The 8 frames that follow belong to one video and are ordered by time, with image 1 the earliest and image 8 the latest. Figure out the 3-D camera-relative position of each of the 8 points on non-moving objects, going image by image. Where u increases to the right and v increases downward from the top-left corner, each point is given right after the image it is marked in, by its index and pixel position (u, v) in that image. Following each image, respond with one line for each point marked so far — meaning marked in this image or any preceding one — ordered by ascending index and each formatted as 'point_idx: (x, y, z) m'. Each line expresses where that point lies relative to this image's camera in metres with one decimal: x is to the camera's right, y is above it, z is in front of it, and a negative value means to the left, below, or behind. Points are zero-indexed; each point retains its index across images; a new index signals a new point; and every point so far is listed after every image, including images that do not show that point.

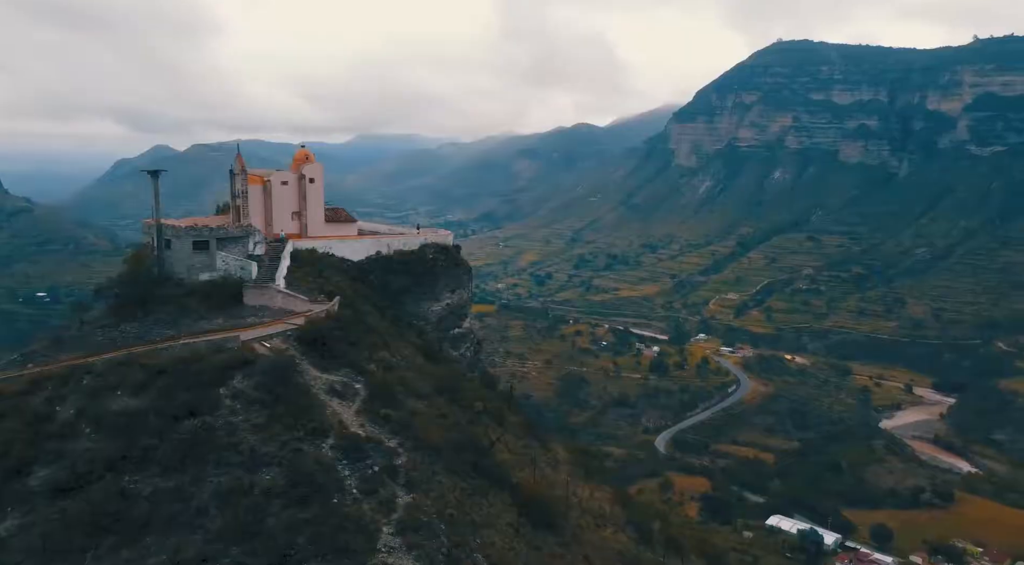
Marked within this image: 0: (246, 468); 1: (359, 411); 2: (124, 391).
0: (-5.2, -3.6, +16.3) m
1: (-3.3, -2.8, +18.0) m
2: (-8.5, -2.4, +18.0) m
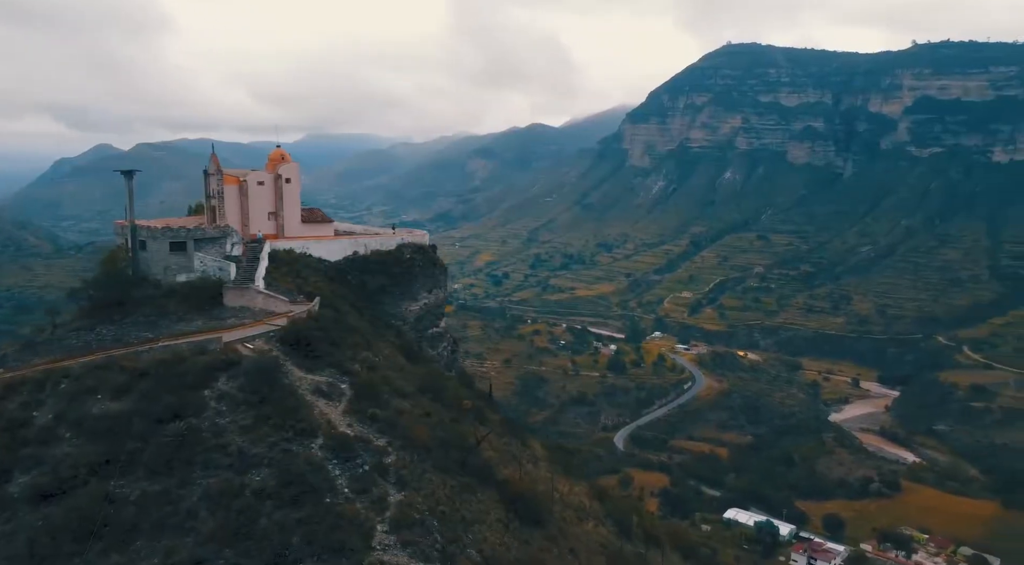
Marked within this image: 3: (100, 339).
0: (-5.4, -3.7, +16.2) m
1: (-3.6, -2.8, +18.0) m
2: (-8.8, -2.4, +17.7) m
3: (-9.8, -1.3, +19.6) m
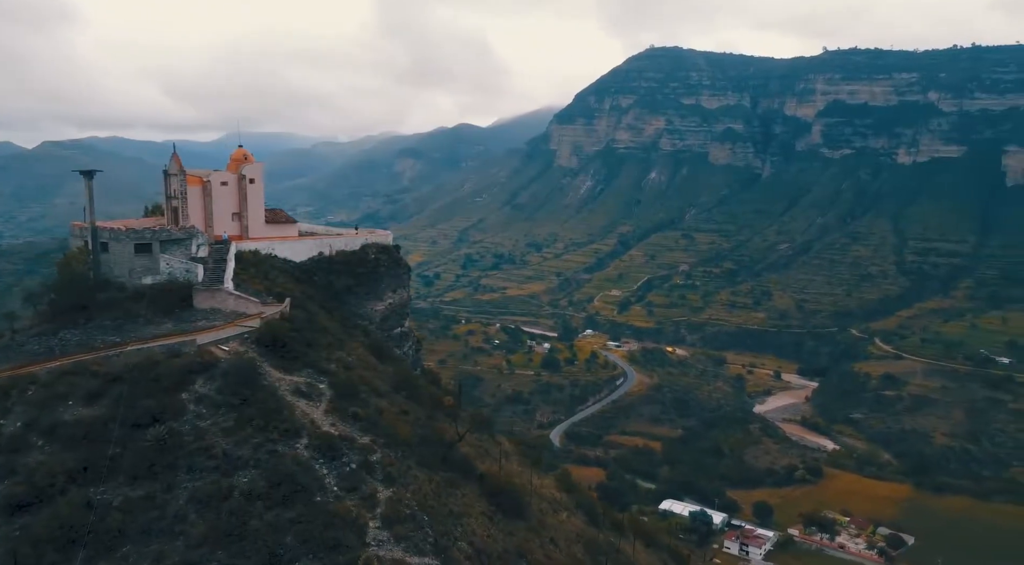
0: (-5.6, -3.7, +16.1) m
1: (-4.0, -2.8, +18.1) m
2: (-9.1, -2.5, +17.3) m
3: (-10.3, -1.4, +19.1) m
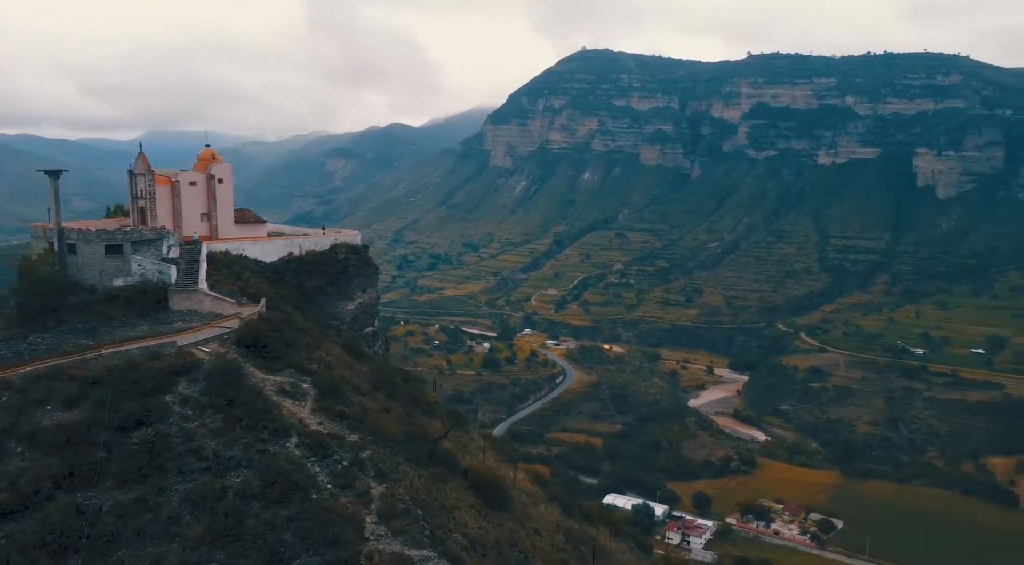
0: (-5.8, -3.7, +16.0) m
1: (-4.3, -2.8, +18.1) m
2: (-9.4, -2.5, +16.9) m
3: (-10.7, -1.5, +18.6) m
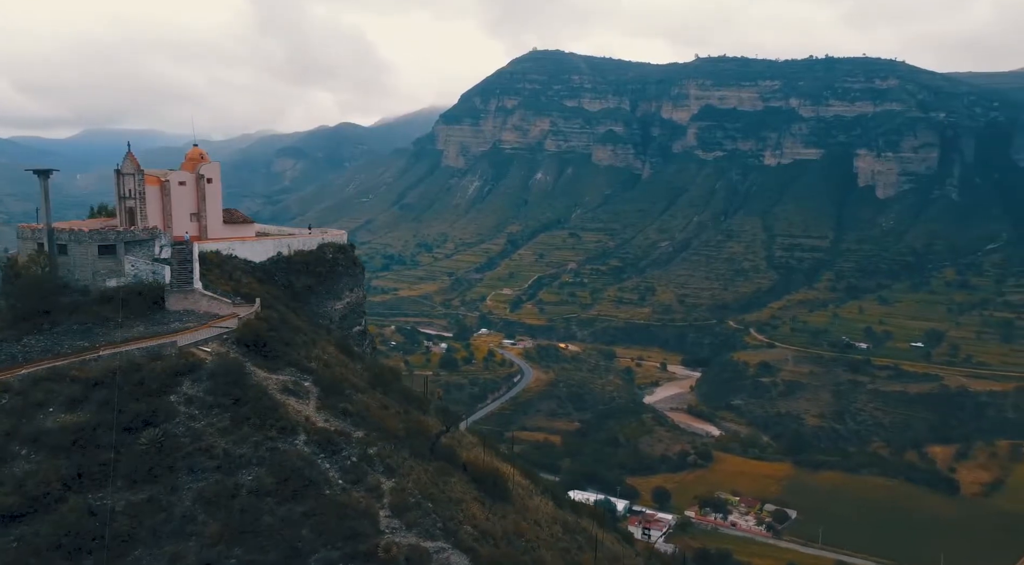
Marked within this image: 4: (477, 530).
0: (-5.6, -3.7, +16.1) m
1: (-4.3, -2.7, +18.3) m
2: (-9.2, -2.5, +16.8) m
3: (-10.7, -1.5, +18.3) m
4: (-0.7, -5.0, +16.9) m
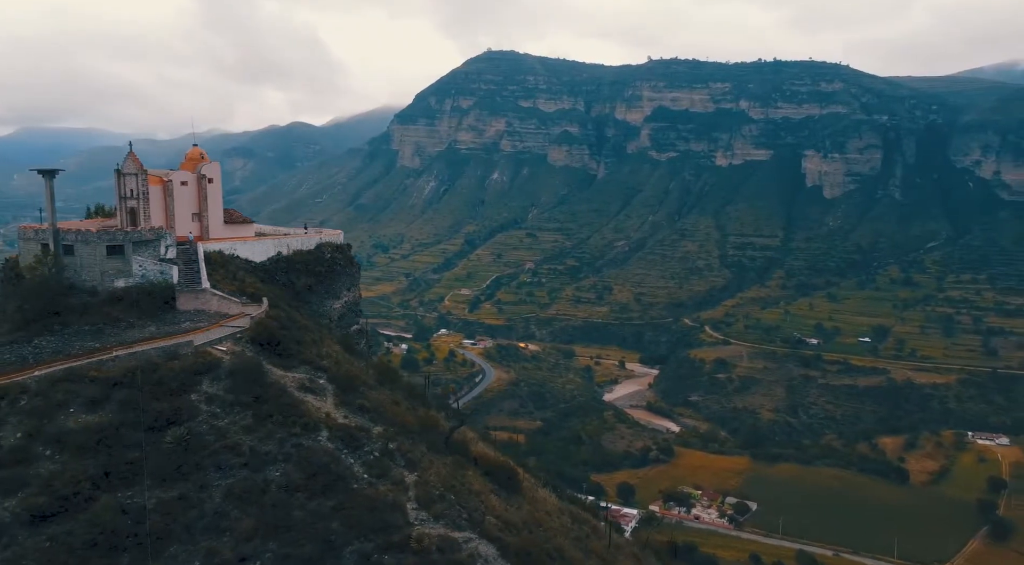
0: (-5.1, -3.6, +16.3) m
1: (-3.9, -2.7, +18.5) m
2: (-8.8, -2.5, +16.7) m
3: (-10.4, -1.5, +18.2) m
4: (-0.3, -5.0, +17.4) m
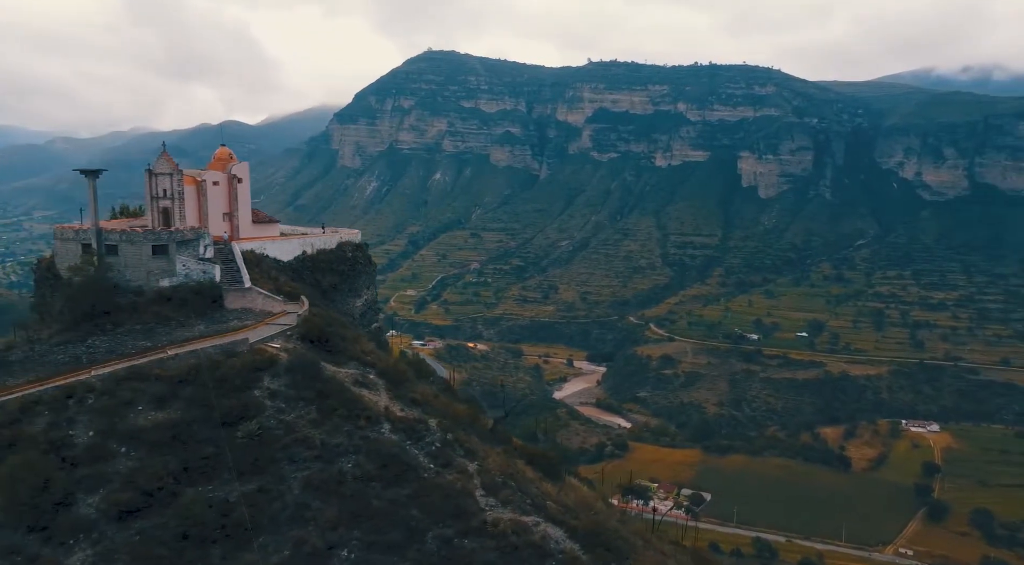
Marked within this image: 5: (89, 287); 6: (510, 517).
0: (-3.8, -3.6, +16.7) m
1: (-2.8, -2.7, +19.1) m
2: (-7.5, -2.5, +16.9) m
3: (-9.2, -1.5, +18.3) m
4: (+1.0, -4.9, +18.2) m
5: (-9.9, -0.2, +19.3) m
6: (-0.1, -4.7, +16.6) m
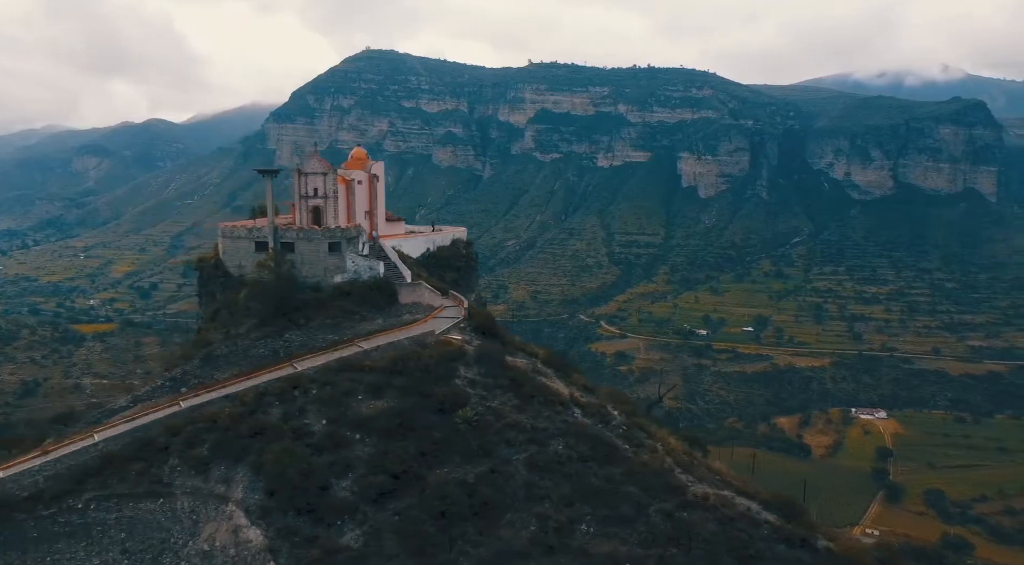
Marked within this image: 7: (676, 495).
0: (+0.6, -3.4, +17.8) m
1: (+1.3, -2.5, +20.2) m
2: (-3.2, -2.4, +17.6) m
3: (-5.0, -1.4, +18.8) m
4: (+5.2, -4.7, +19.7) m
5: (-5.8, -0.1, +19.8) m
6: (+4.3, -4.5, +18.0) m
7: (+3.4, -4.5, +17.5) m
